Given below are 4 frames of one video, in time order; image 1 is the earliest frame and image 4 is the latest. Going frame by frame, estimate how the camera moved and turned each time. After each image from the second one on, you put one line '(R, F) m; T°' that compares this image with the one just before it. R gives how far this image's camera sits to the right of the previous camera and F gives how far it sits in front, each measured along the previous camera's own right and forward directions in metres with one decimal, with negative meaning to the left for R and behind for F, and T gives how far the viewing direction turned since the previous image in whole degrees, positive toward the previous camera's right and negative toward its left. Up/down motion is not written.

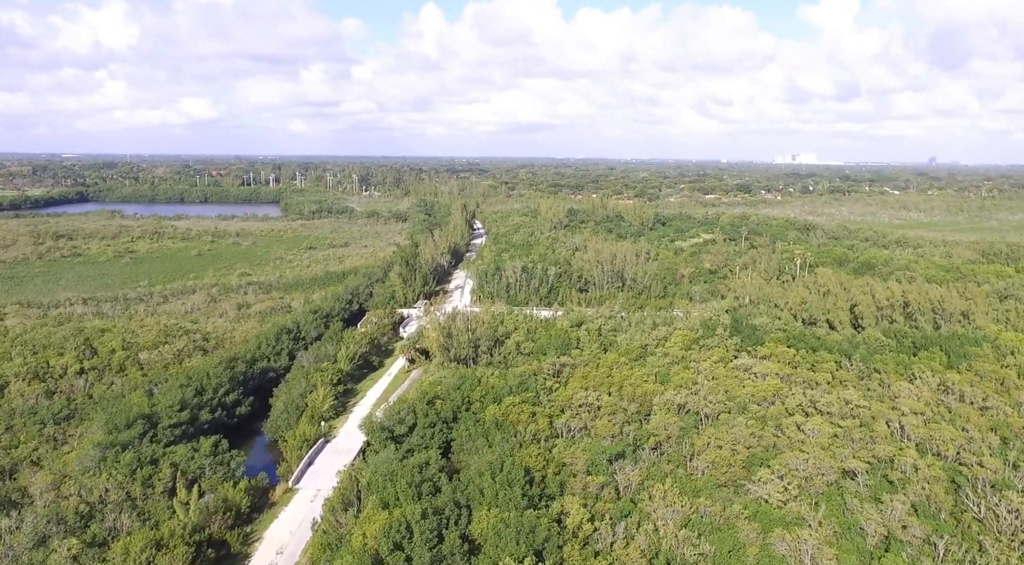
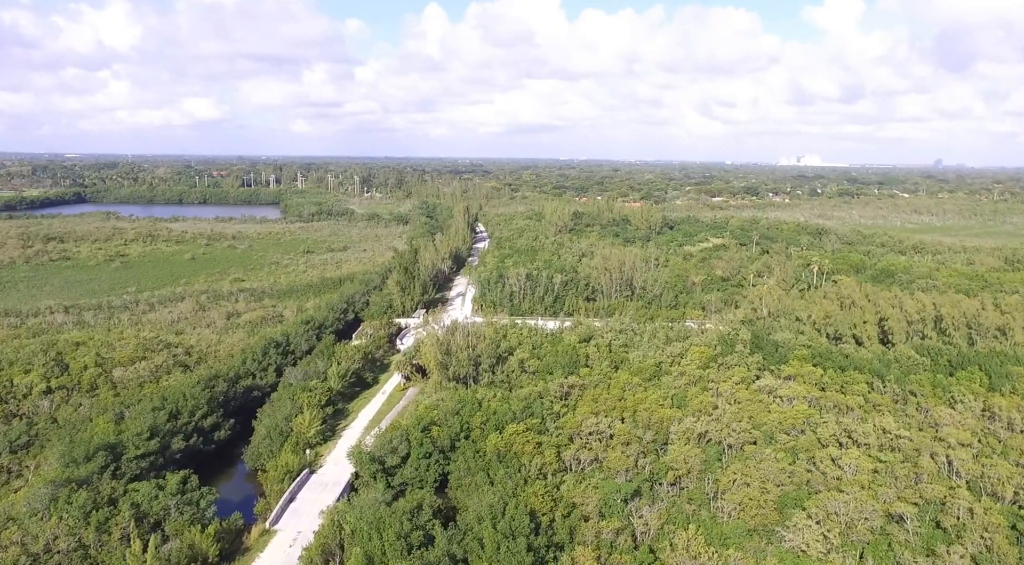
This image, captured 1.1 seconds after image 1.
(0.0, +2.6) m; 0°
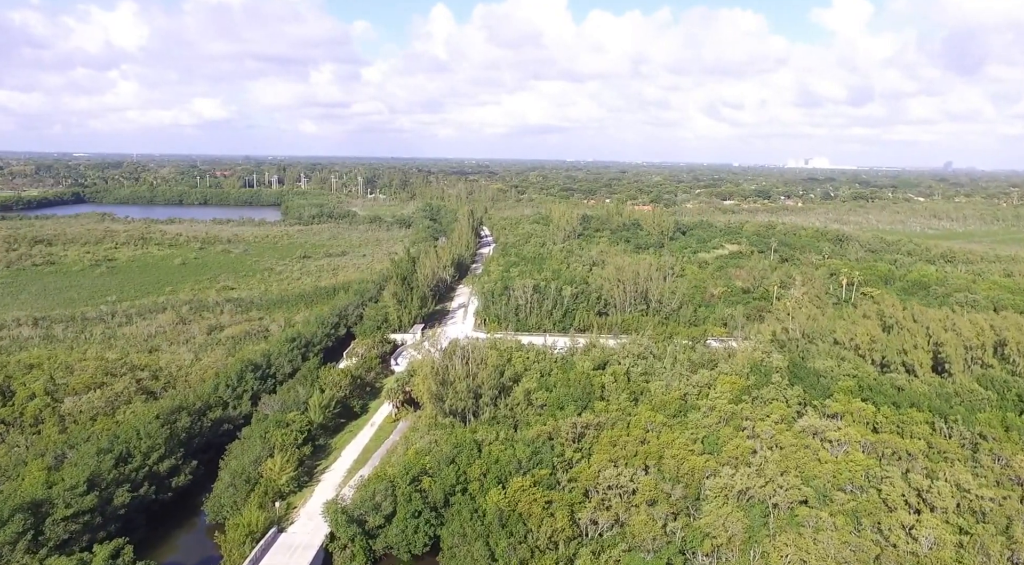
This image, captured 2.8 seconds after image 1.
(0.0, +4.1) m; 0°
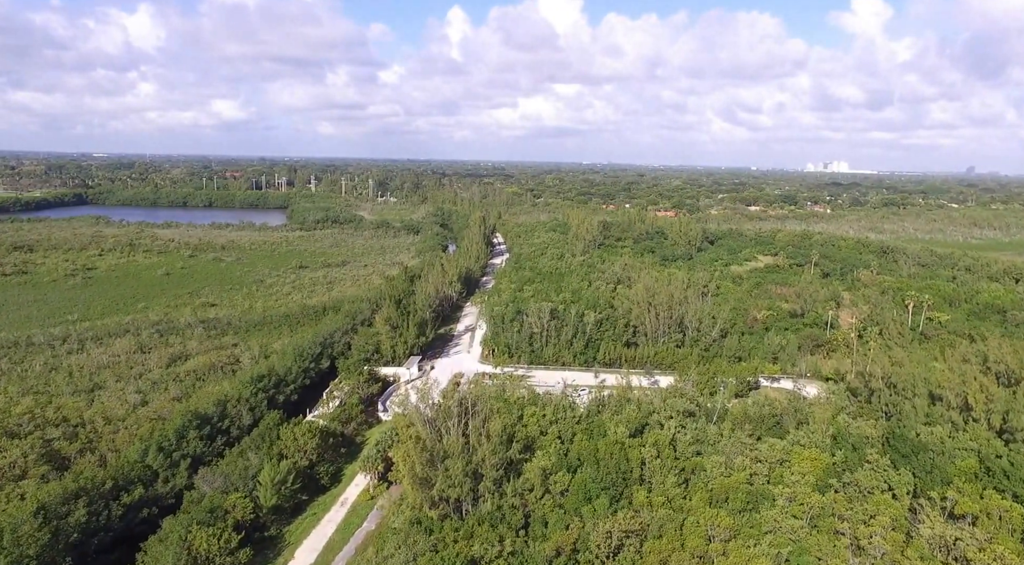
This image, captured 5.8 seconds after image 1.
(+0.1, +7.2) m; -1°
